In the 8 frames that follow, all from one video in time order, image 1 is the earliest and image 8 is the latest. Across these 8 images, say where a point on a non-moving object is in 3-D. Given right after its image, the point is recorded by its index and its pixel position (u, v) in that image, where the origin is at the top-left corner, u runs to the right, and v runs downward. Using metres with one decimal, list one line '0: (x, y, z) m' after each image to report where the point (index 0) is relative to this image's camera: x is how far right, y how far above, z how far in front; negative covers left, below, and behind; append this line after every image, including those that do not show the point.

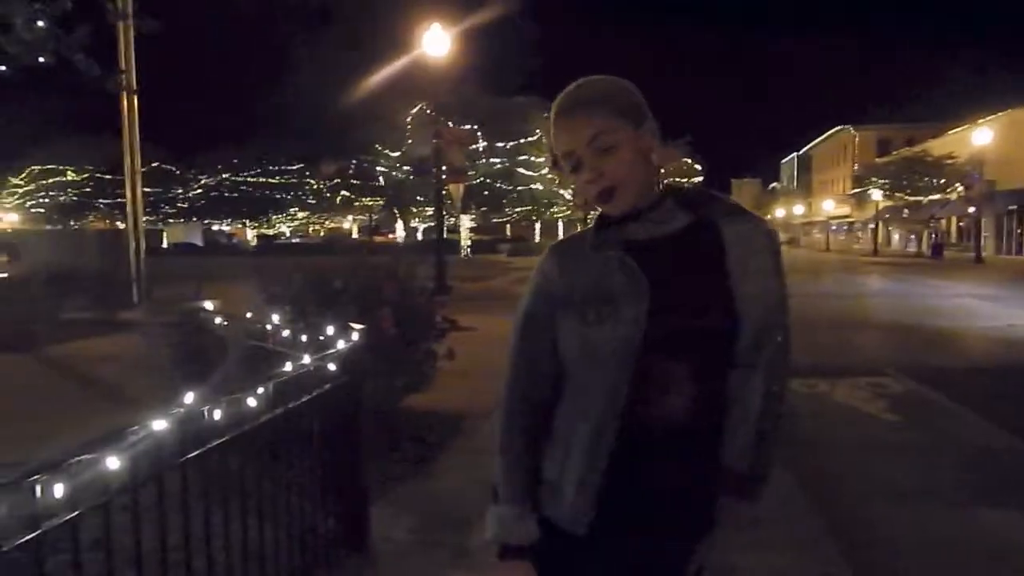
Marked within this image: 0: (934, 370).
0: (+4.9, -1.0, +12.5) m
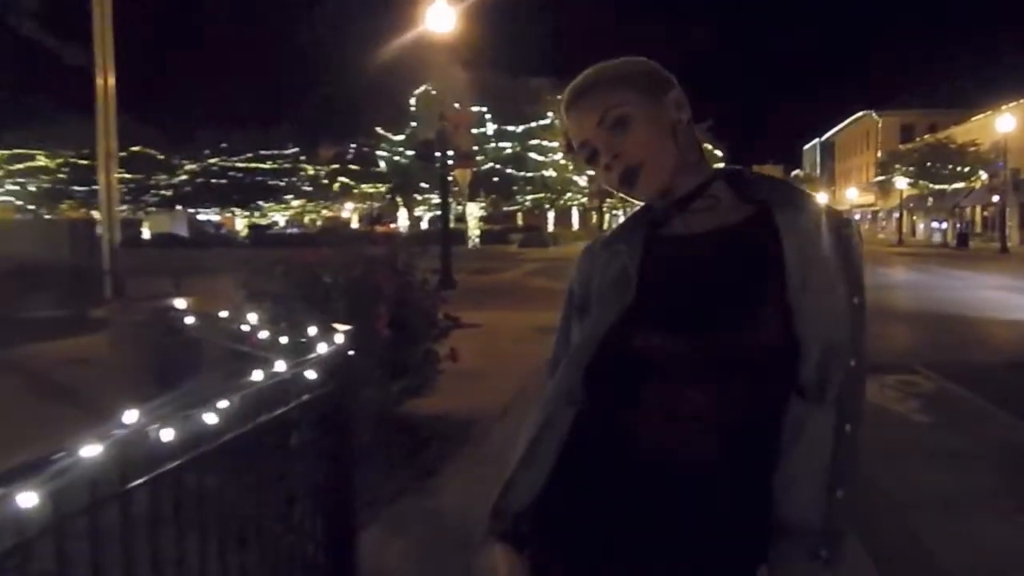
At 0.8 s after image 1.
0: (+5.0, -0.9, +12.0) m
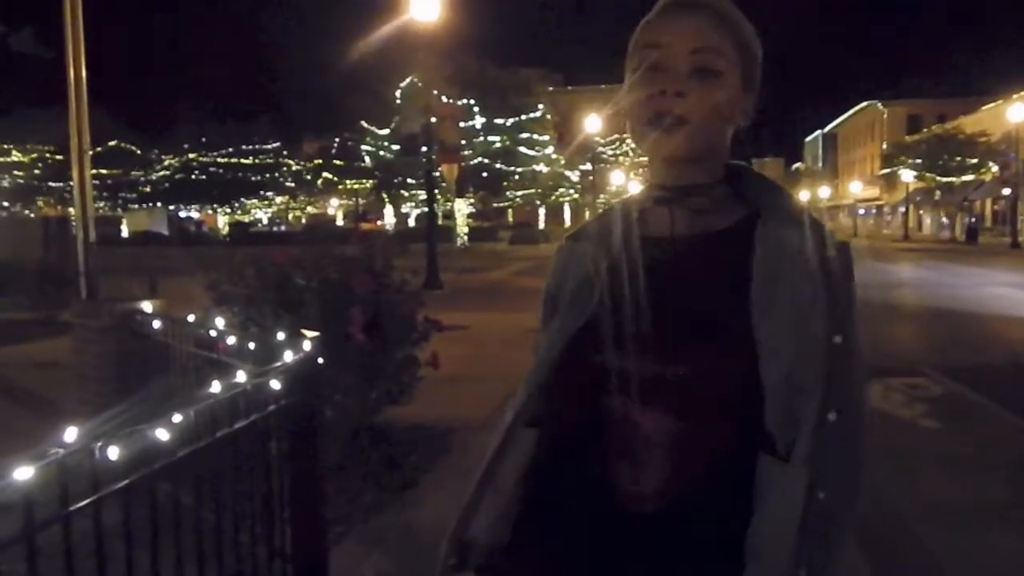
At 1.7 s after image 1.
0: (+5.0, -0.8, +11.6) m
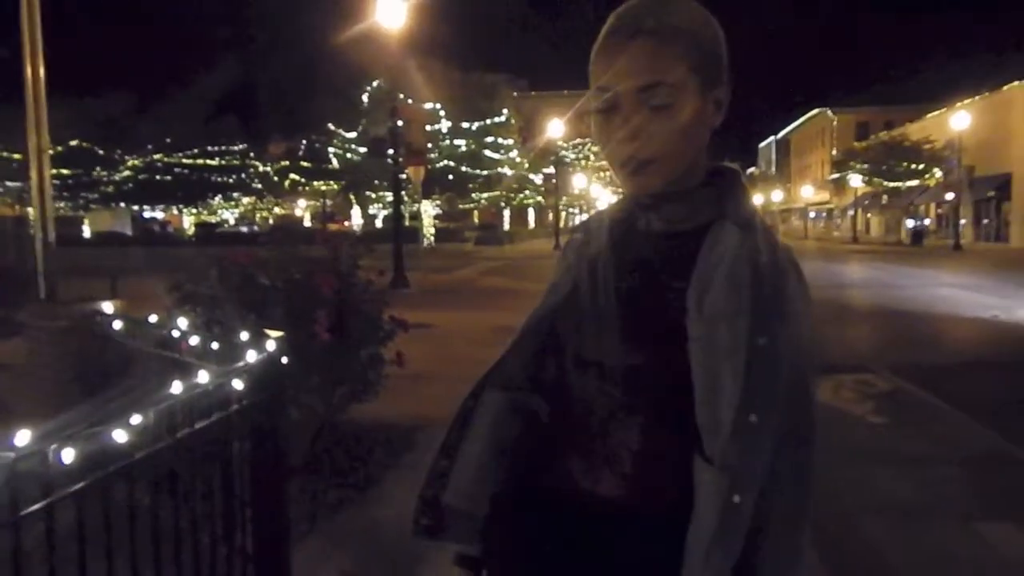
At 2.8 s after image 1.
0: (+4.6, -0.8, +12.0) m
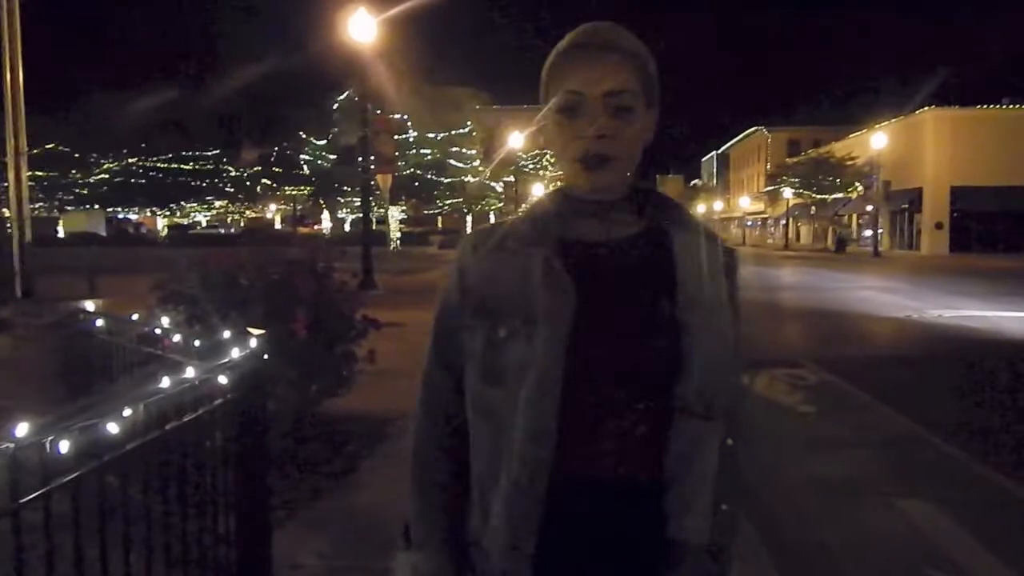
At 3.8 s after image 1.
0: (+4.0, -0.9, +13.0) m
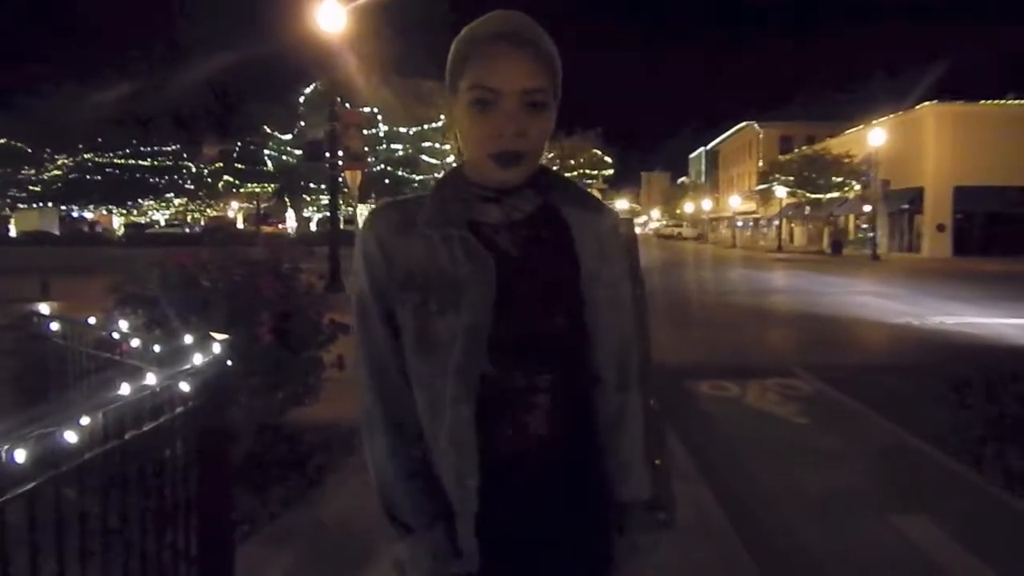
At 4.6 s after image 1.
0: (+3.8, -0.9, +12.5) m
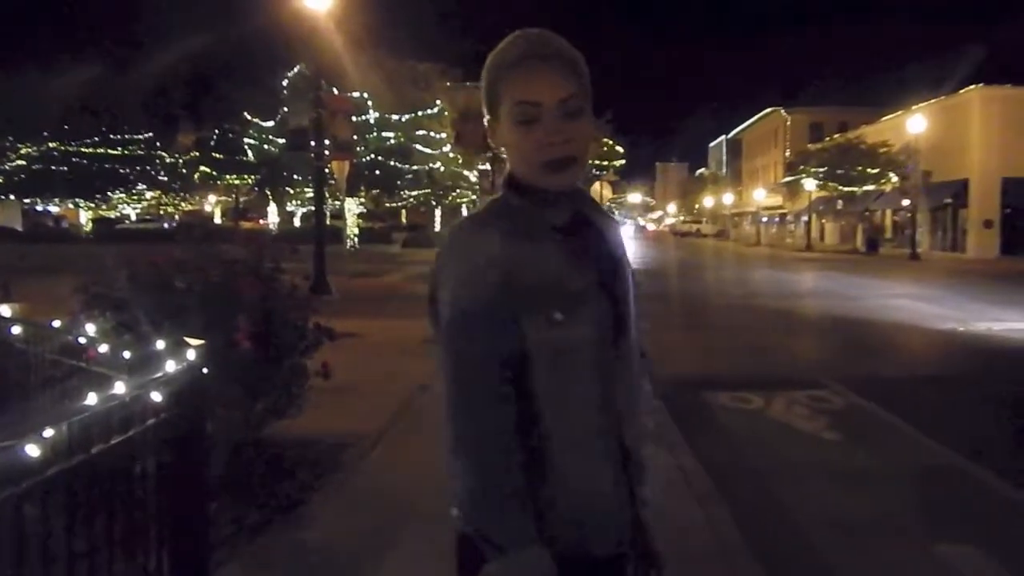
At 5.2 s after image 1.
0: (+3.8, -0.9, +11.7) m
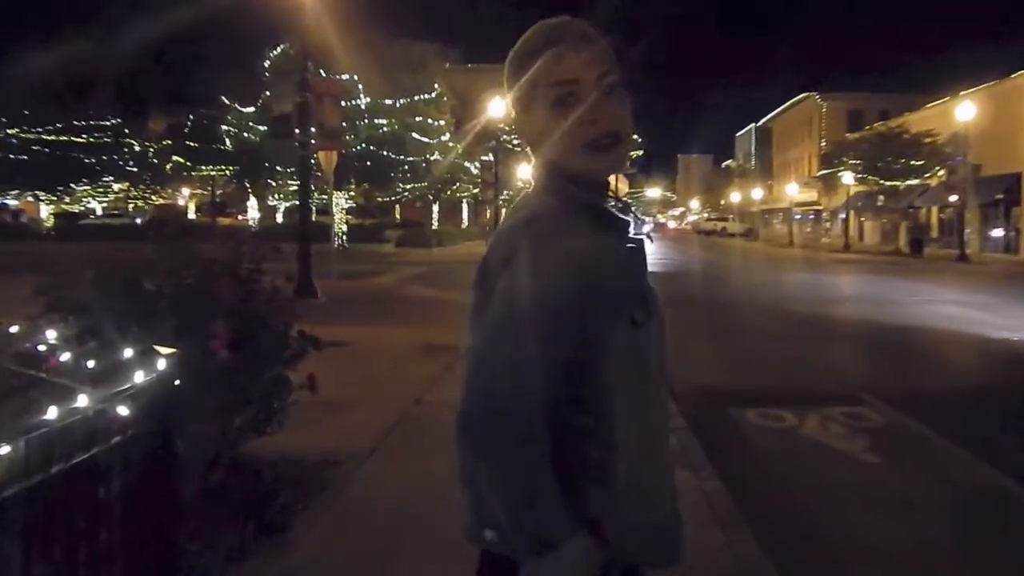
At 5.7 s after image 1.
0: (+3.8, -1.0, +11.0) m
